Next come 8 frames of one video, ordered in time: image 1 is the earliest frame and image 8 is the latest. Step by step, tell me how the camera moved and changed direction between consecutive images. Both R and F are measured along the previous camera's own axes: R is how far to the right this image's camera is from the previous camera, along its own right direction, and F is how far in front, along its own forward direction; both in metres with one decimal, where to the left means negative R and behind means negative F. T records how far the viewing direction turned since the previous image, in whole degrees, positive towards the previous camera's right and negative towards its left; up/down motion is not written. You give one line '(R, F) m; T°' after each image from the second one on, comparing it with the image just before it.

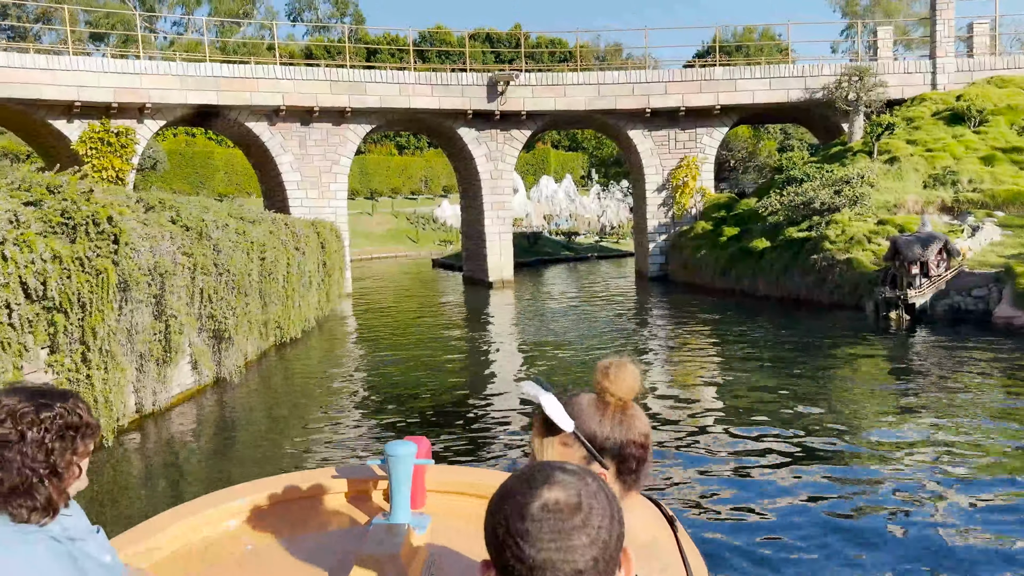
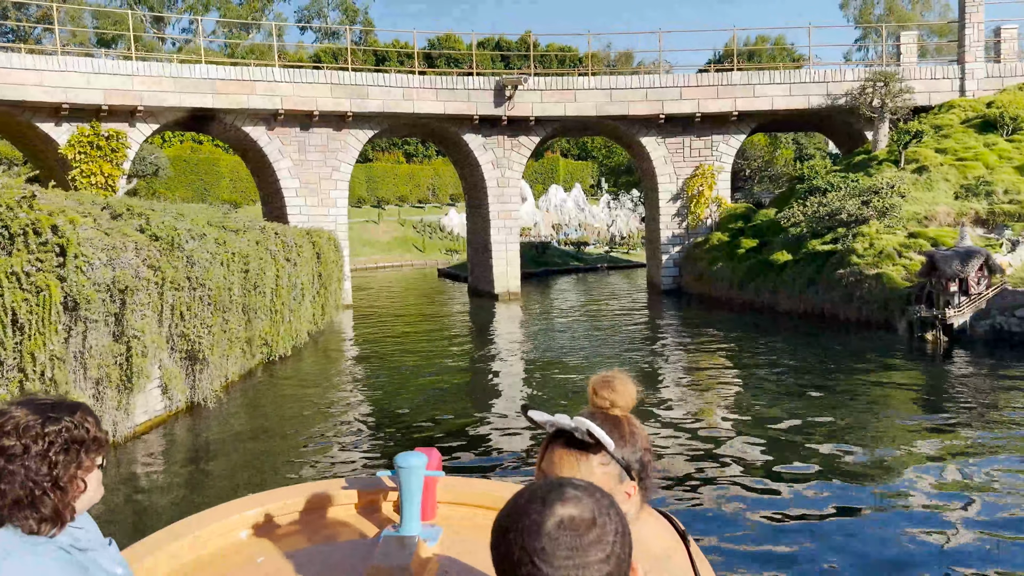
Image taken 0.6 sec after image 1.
(0.0, +0.8) m; -1°
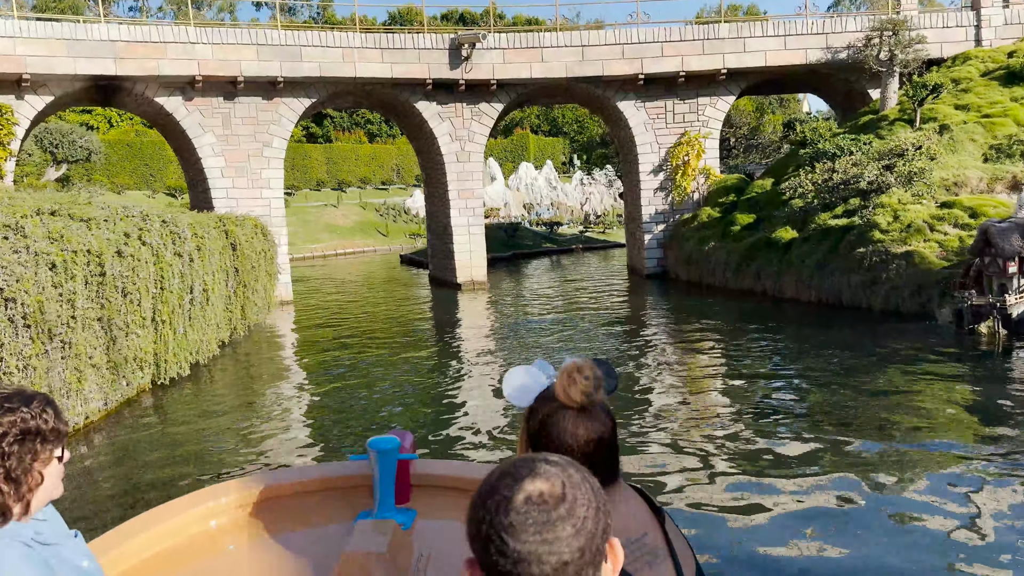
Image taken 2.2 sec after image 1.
(+0.2, +2.1) m; +2°
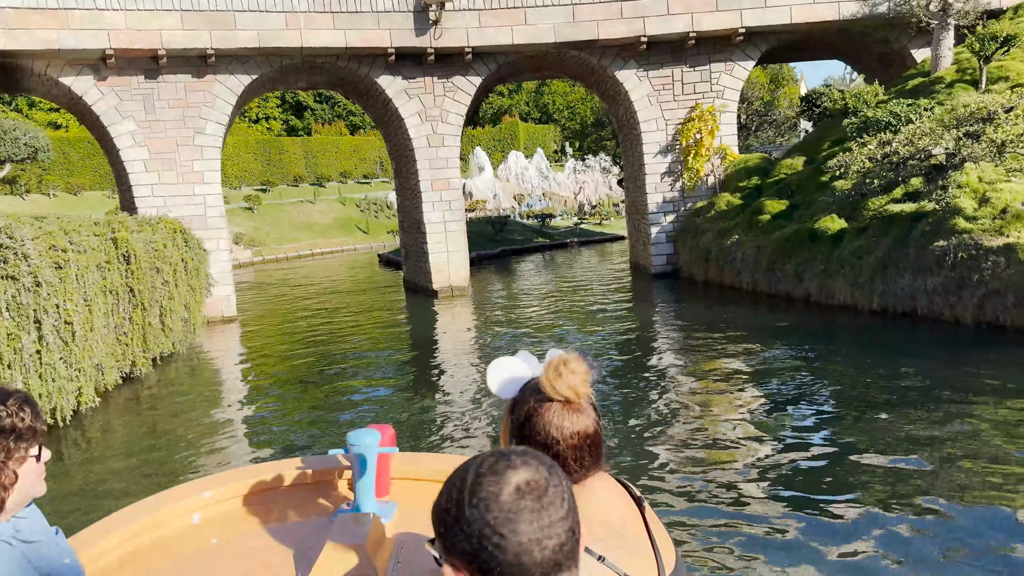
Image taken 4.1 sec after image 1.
(+0.2, +2.3) m; 0°
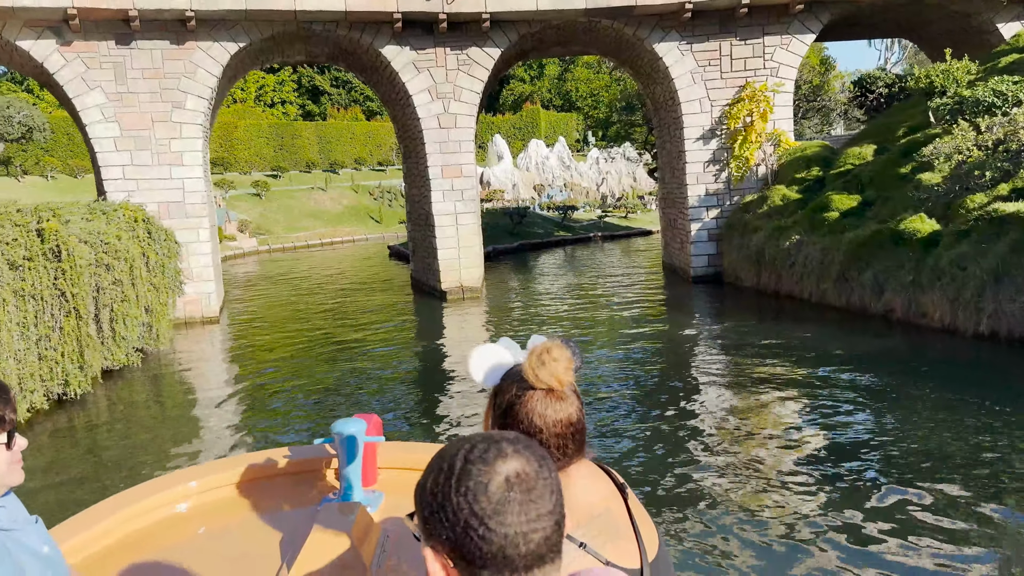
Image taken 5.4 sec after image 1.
(0.0, +1.6) m; -1°
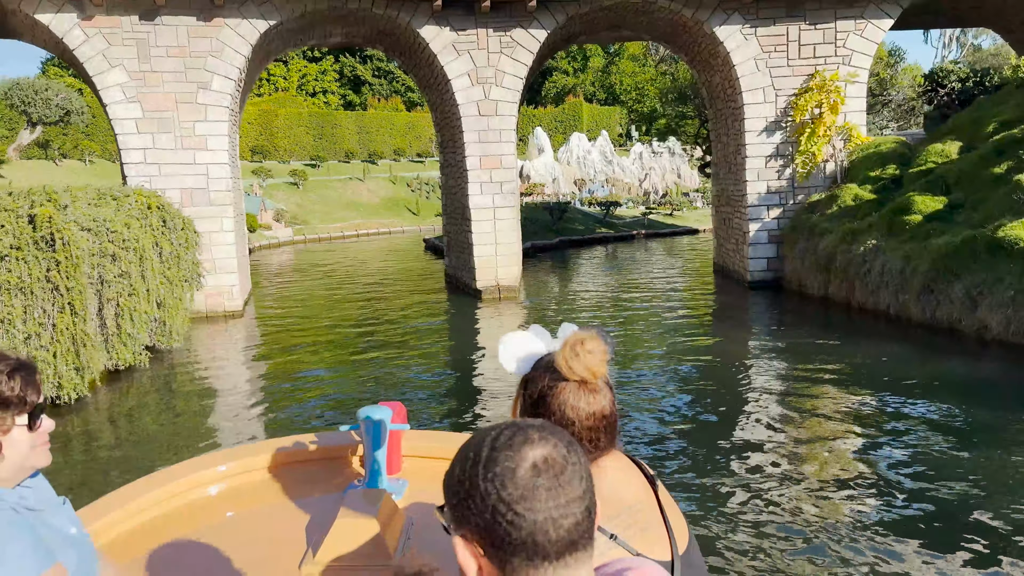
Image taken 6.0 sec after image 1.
(-0.1, +0.8) m; -3°
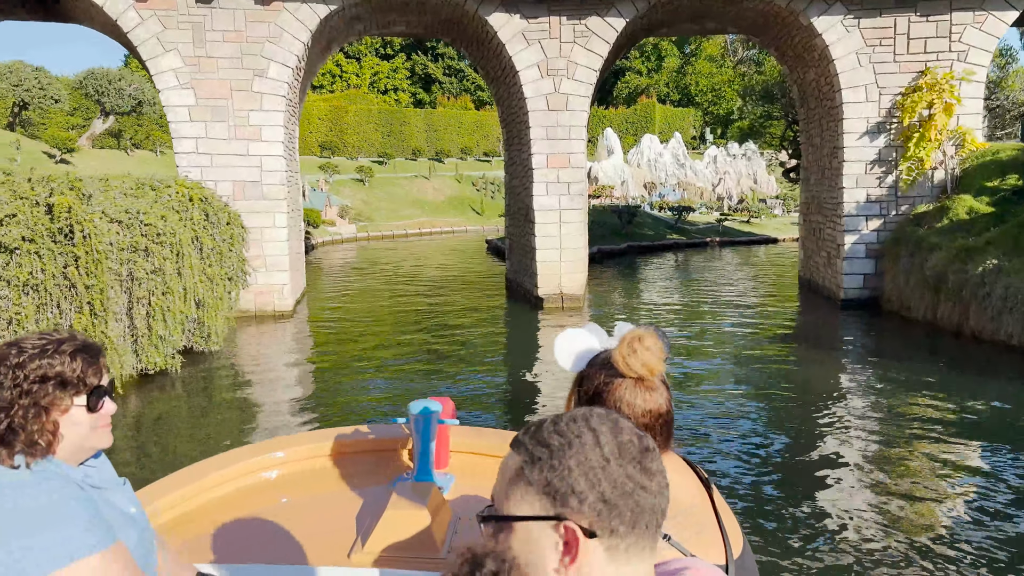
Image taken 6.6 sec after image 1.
(0.0, +0.8) m; -4°
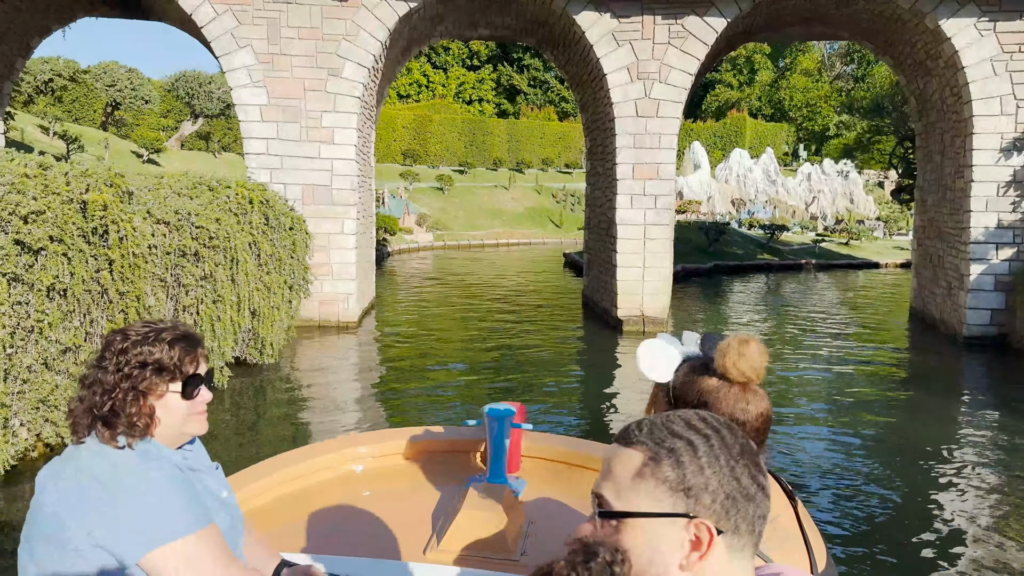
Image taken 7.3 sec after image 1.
(0.0, +0.7) m; -5°
